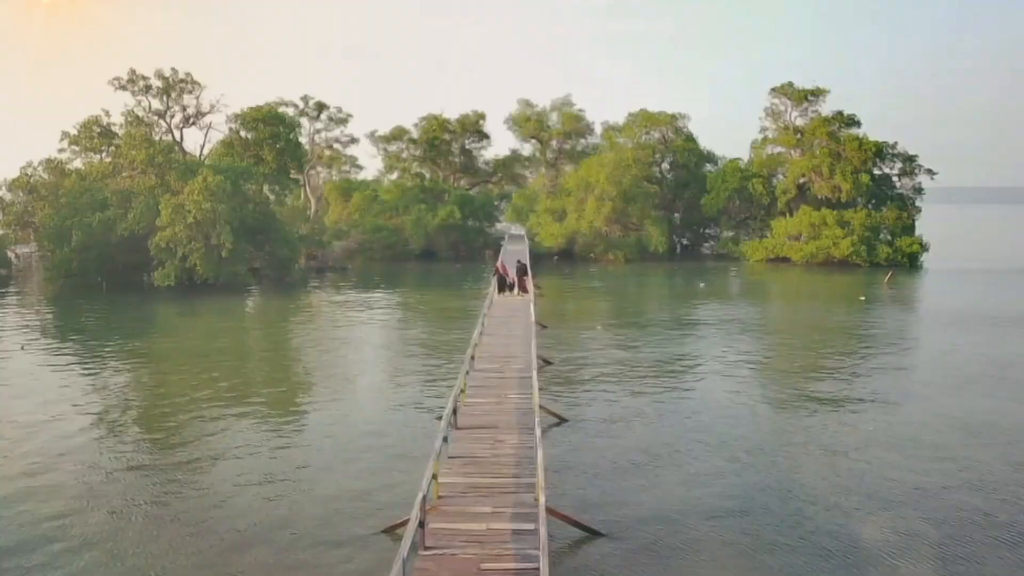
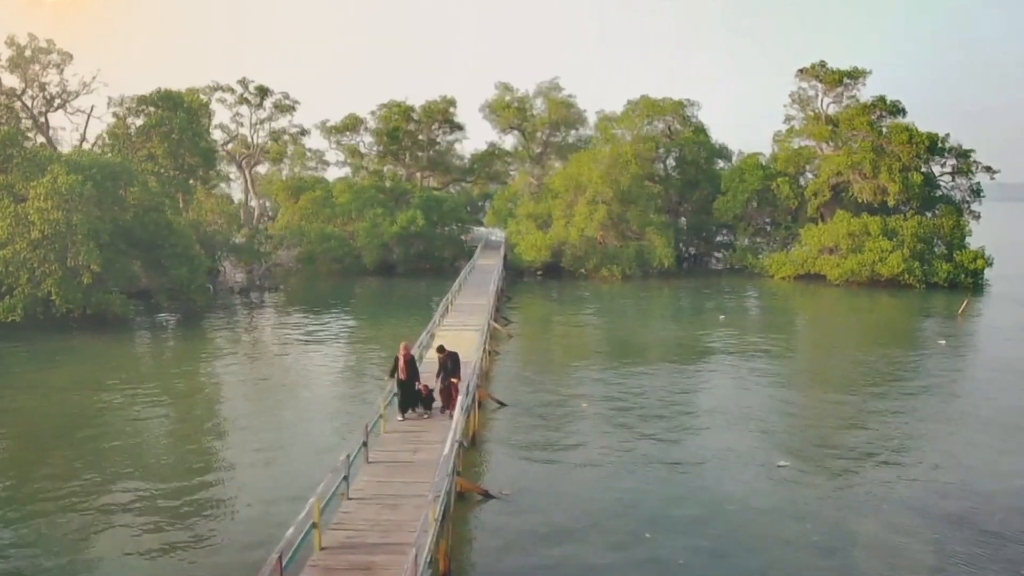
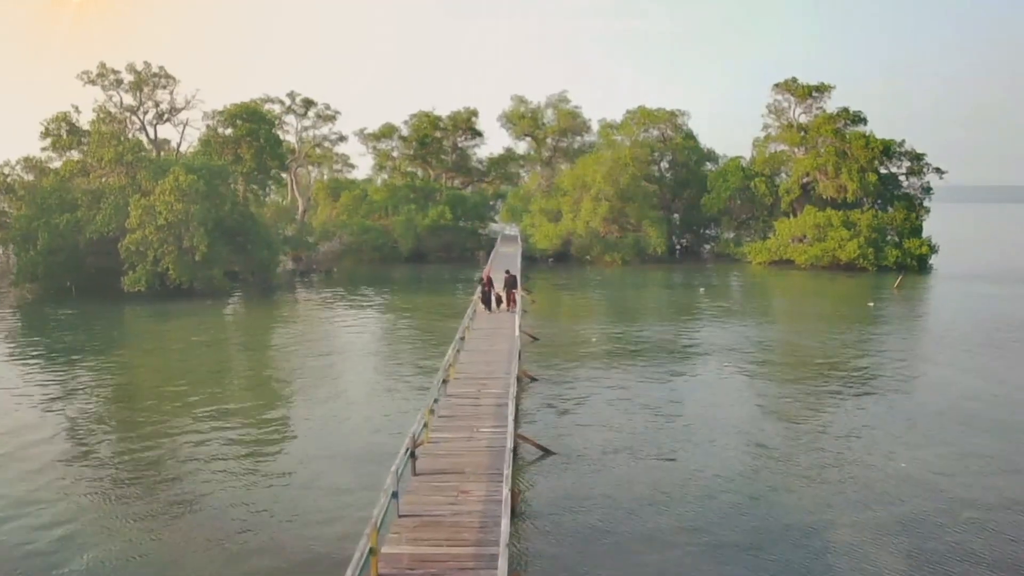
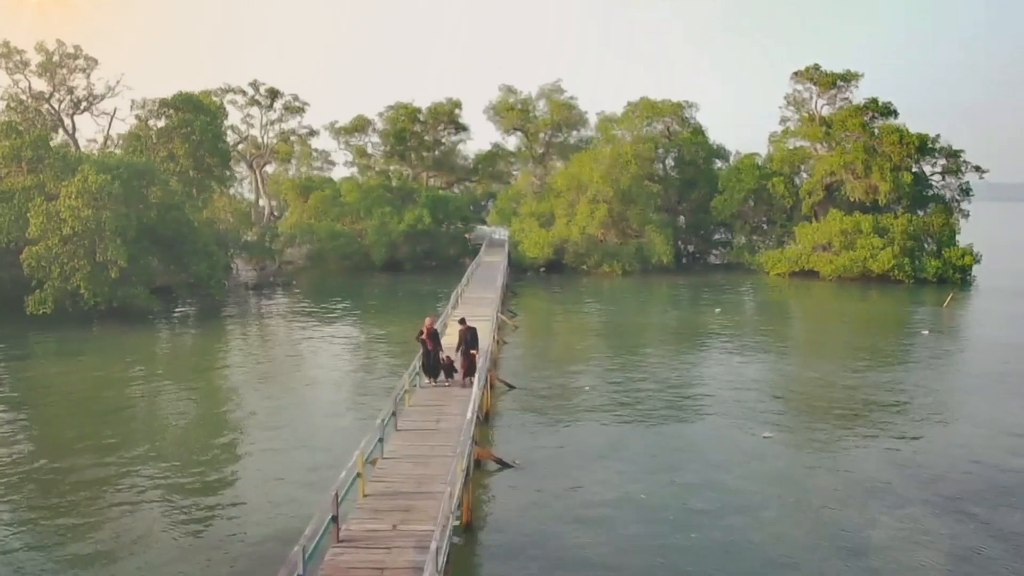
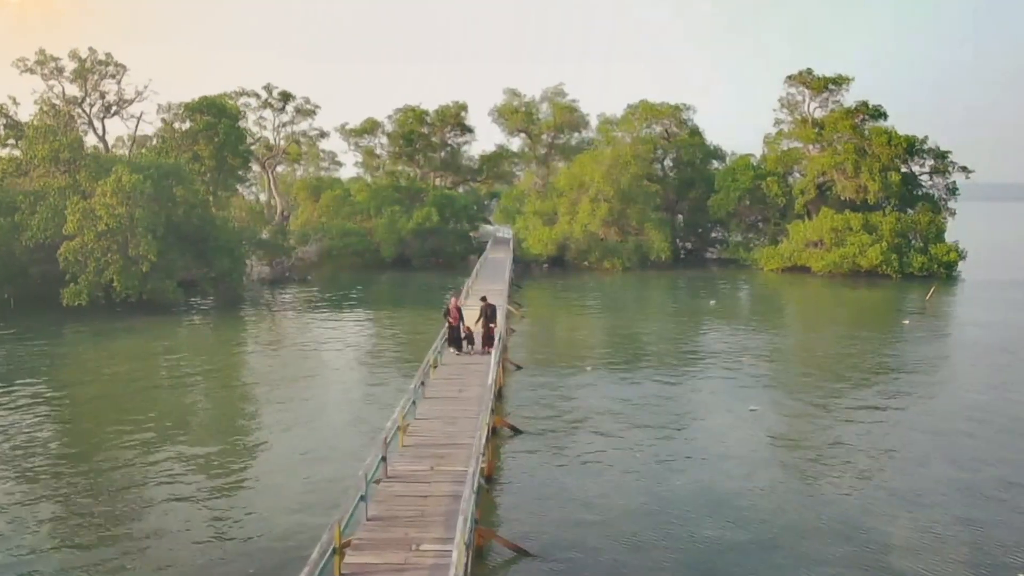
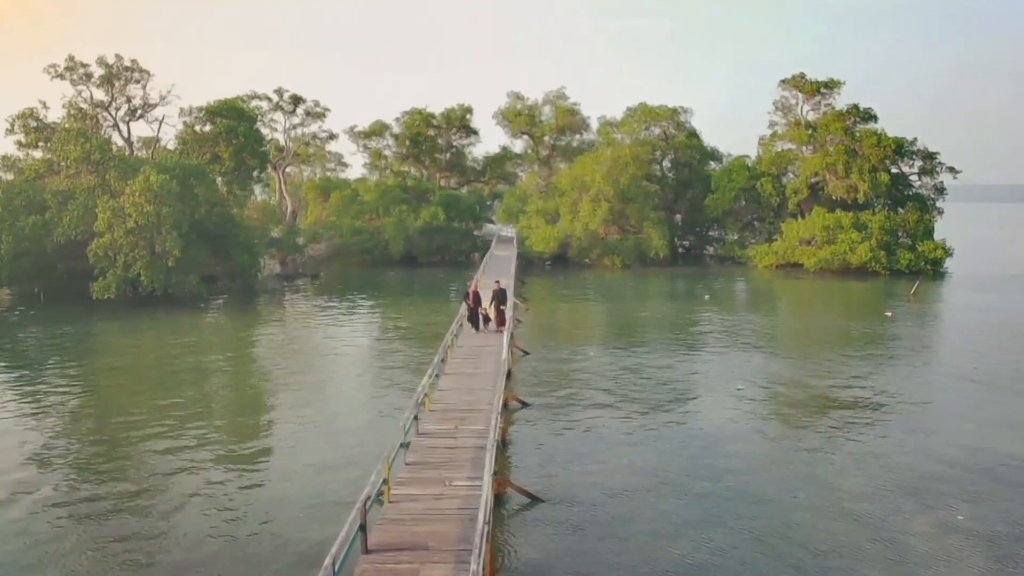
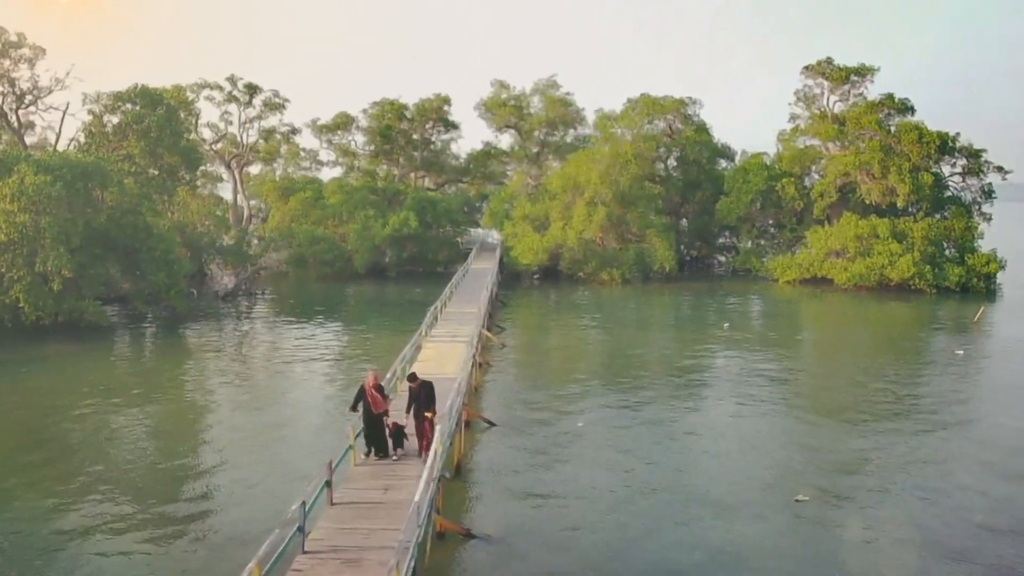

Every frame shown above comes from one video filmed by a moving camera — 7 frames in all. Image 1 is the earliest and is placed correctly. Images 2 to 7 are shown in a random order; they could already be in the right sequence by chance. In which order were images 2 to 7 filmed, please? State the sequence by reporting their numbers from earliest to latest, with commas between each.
3, 6, 5, 4, 2, 7
